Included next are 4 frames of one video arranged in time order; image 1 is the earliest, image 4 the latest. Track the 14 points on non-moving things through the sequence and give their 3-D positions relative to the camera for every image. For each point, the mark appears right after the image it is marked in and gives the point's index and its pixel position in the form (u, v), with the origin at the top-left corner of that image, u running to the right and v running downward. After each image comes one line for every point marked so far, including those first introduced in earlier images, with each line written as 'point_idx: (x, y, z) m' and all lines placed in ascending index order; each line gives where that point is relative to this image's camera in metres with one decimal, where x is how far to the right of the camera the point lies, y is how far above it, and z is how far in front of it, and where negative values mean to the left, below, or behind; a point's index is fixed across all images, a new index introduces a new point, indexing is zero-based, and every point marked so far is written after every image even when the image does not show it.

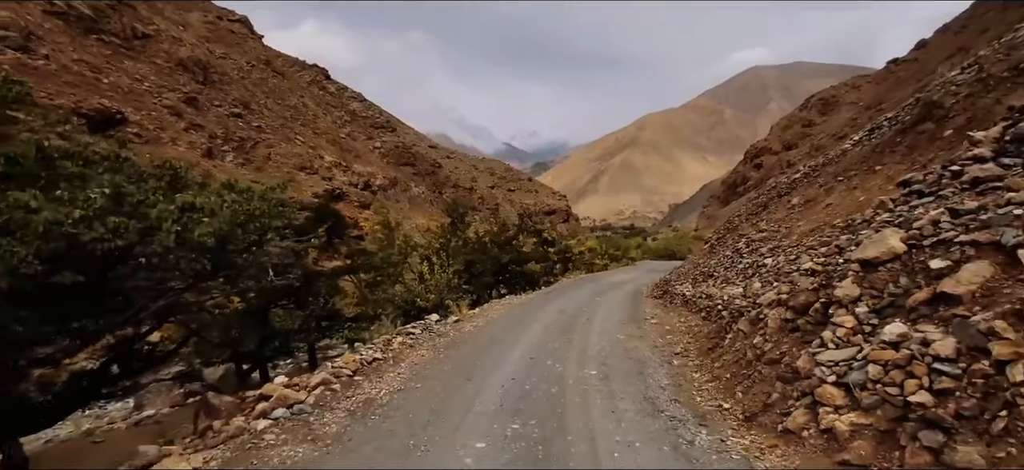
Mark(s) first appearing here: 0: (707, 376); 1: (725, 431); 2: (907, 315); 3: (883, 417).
0: (+3.6, -2.6, +8.5) m
1: (+2.9, -2.6, +6.2) m
2: (+4.6, -0.9, +5.2) m
3: (+3.8, -1.8, +4.6) m
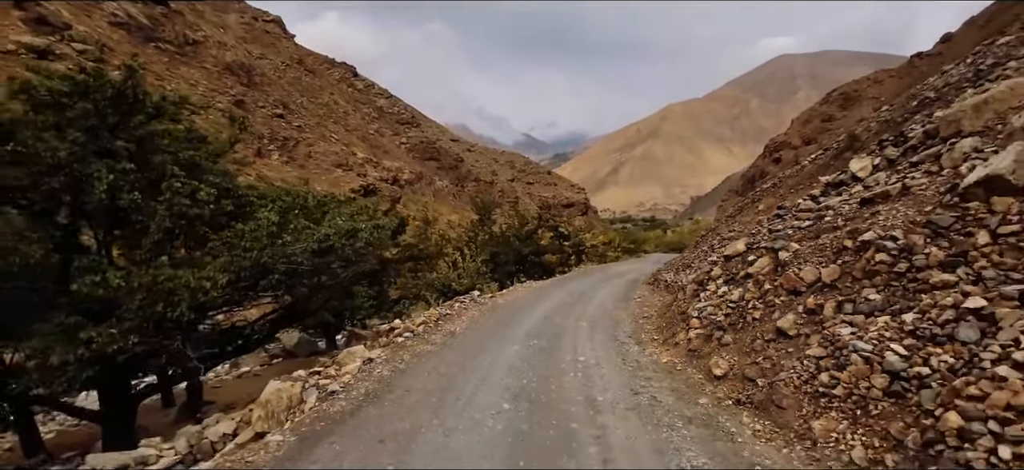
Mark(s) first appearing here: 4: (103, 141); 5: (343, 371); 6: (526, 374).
0: (+4.3, -2.7, +13.9) m
1: (+3.4, -2.8, +11.6) m
2: (+5.1, -1.0, +10.5) m
3: (+4.3, -2.0, +9.9) m
4: (-9.4, +2.1, +10.6) m
5: (-3.4, -2.7, +9.2) m
6: (+0.3, -2.8, +9.1) m
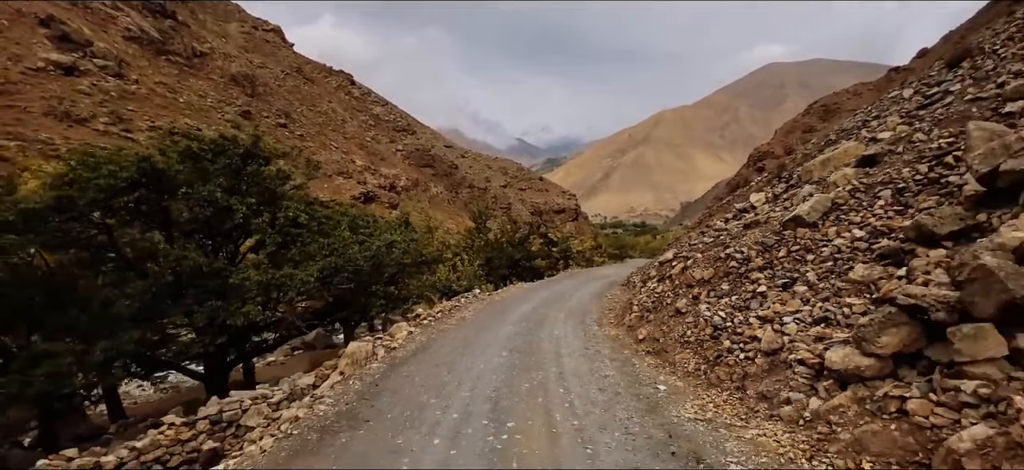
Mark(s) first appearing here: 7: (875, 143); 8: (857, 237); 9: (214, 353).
0: (+4.1, -3.2, +18.7) m
1: (+3.3, -3.2, +16.4) m
2: (+5.0, -1.5, +15.3) m
3: (+4.2, -2.4, +14.7) m
4: (-9.5, +1.7, +15.2) m
5: (-3.5, -3.1, +13.8) m
6: (+0.2, -3.2, +13.8) m
7: (+11.4, +2.9, +14.3) m
8: (+7.7, 0.0, +10.2) m
9: (-10.3, -4.1, +15.7) m
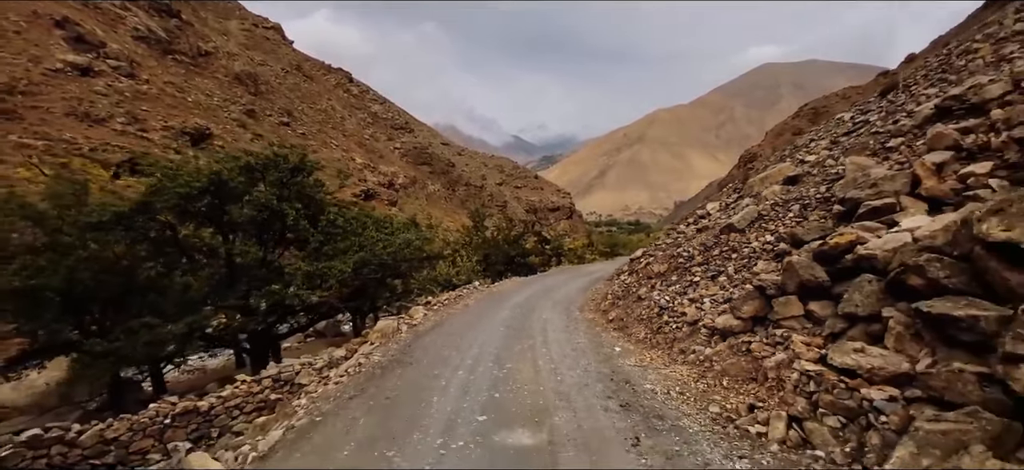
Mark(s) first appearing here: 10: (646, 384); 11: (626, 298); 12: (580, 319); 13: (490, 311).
0: (+3.9, -3.2, +22.2) m
1: (+3.1, -3.3, +19.8) m
2: (+4.9, -1.6, +18.7) m
3: (+4.0, -2.5, +18.2) m
4: (-9.7, +1.8, +18.5) m
5: (-3.7, -3.1, +17.2) m
6: (0.0, -3.2, +17.2) m
7: (+11.3, +2.7, +17.8) m
8: (+7.6, -0.2, +13.7) m
9: (-10.4, -4.0, +19.0) m
10: (+2.8, -3.1, +9.5) m
11: (+4.2, -2.4, +17.1) m
12: (+2.7, -3.2, +17.7) m
13: (-0.9, -3.2, +19.4) m
